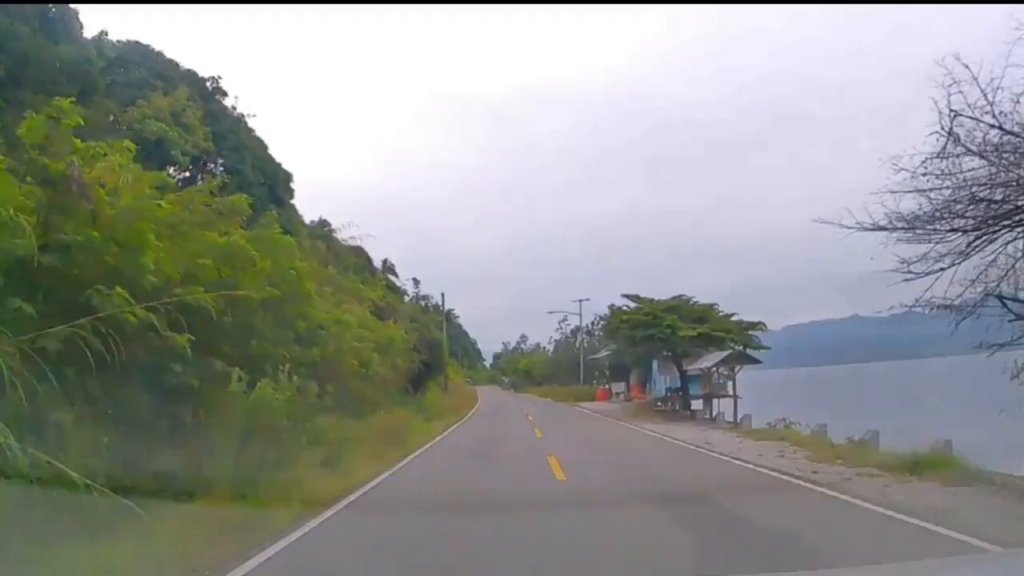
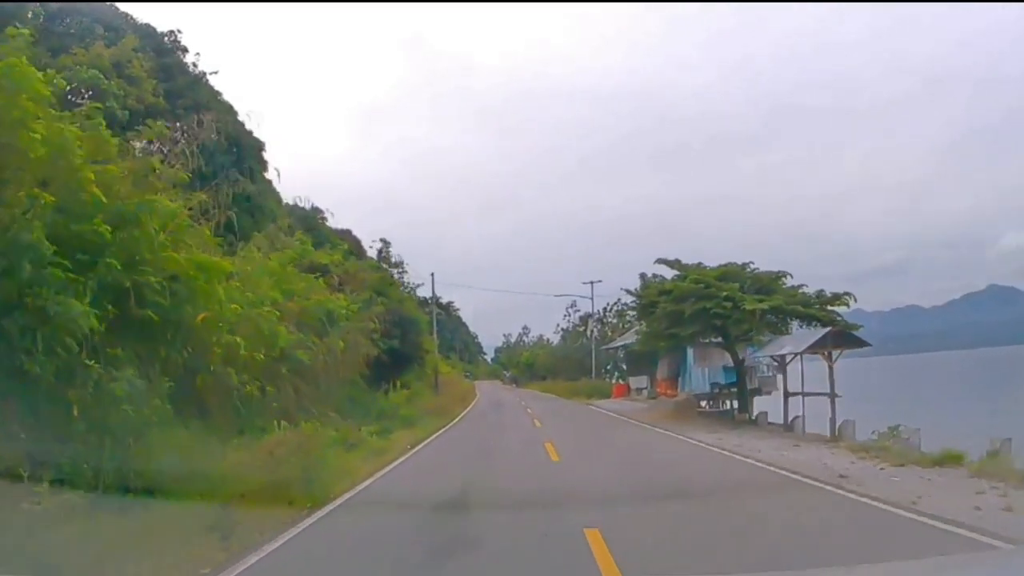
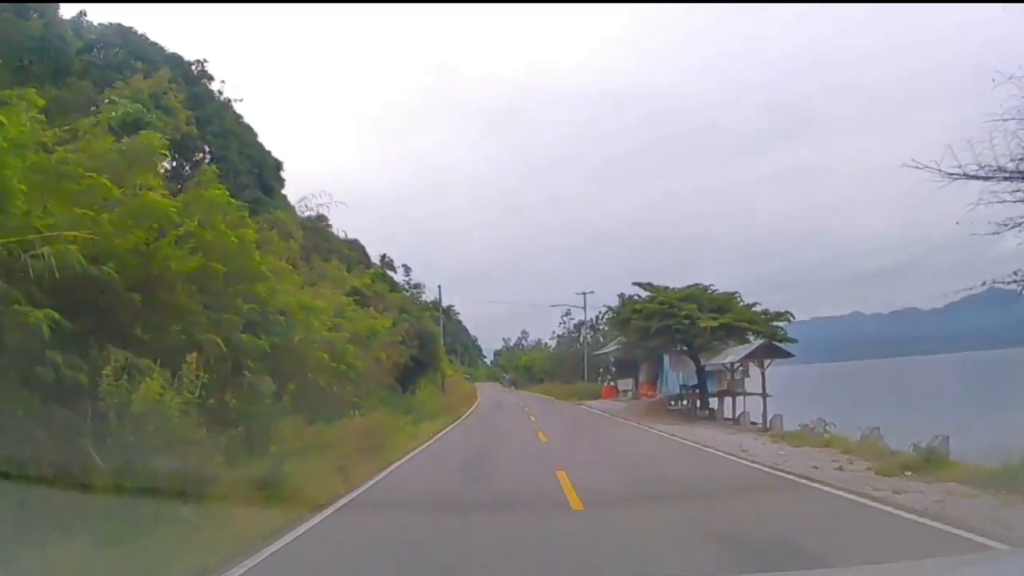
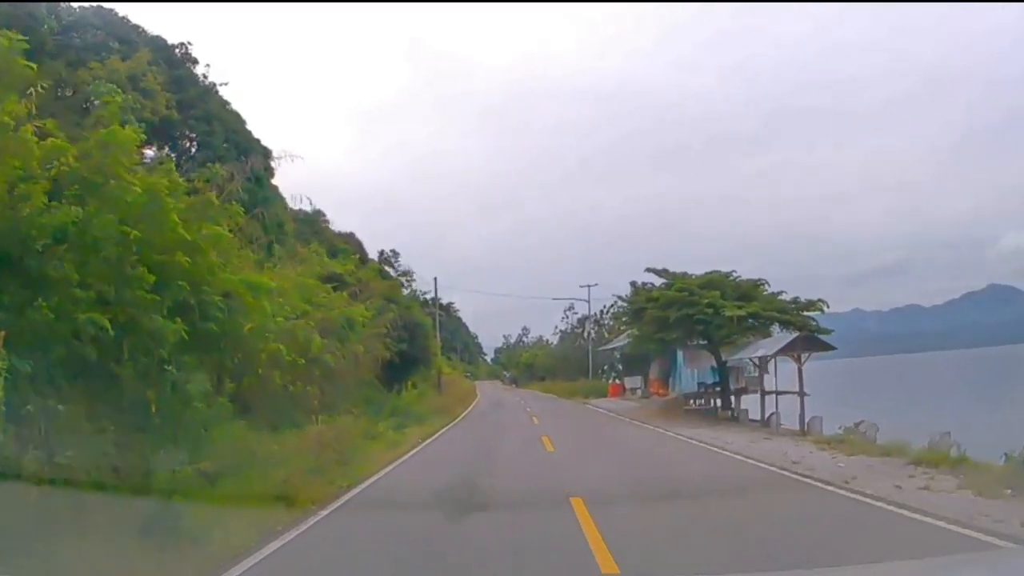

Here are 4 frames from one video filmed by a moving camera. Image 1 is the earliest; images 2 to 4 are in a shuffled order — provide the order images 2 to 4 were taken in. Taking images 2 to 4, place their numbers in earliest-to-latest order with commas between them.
3, 4, 2
